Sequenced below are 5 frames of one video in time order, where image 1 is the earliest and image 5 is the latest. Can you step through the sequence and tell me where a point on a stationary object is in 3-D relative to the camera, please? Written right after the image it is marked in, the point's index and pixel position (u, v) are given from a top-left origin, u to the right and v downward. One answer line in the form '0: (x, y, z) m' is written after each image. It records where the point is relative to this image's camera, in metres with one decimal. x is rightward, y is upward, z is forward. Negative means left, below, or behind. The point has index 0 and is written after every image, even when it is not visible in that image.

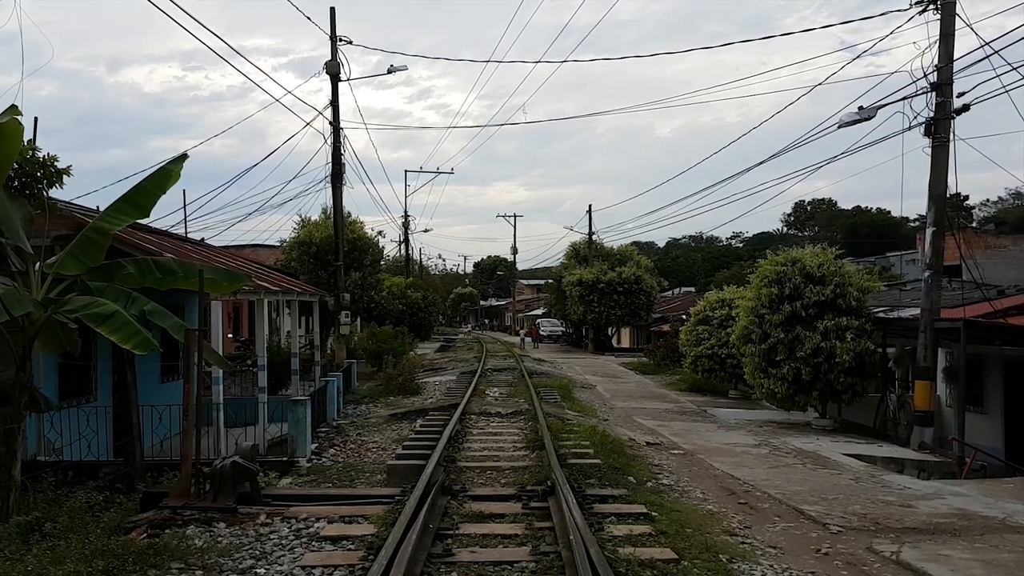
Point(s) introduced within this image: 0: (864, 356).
0: (+5.8, -1.1, +13.8) m
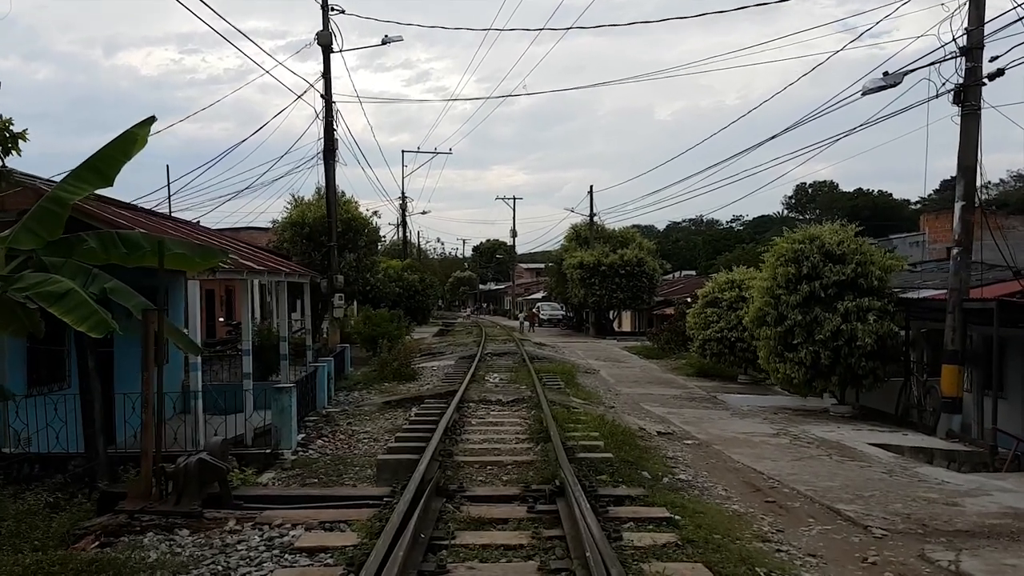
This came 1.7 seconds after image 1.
0: (+5.9, -0.8, +13.0) m
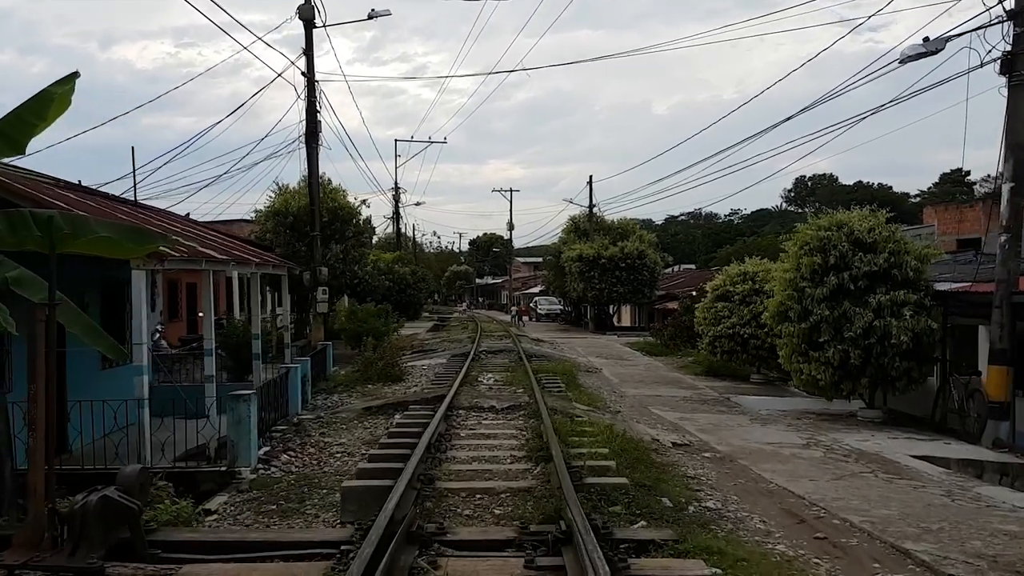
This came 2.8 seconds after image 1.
0: (+5.8, -0.7, +11.7) m
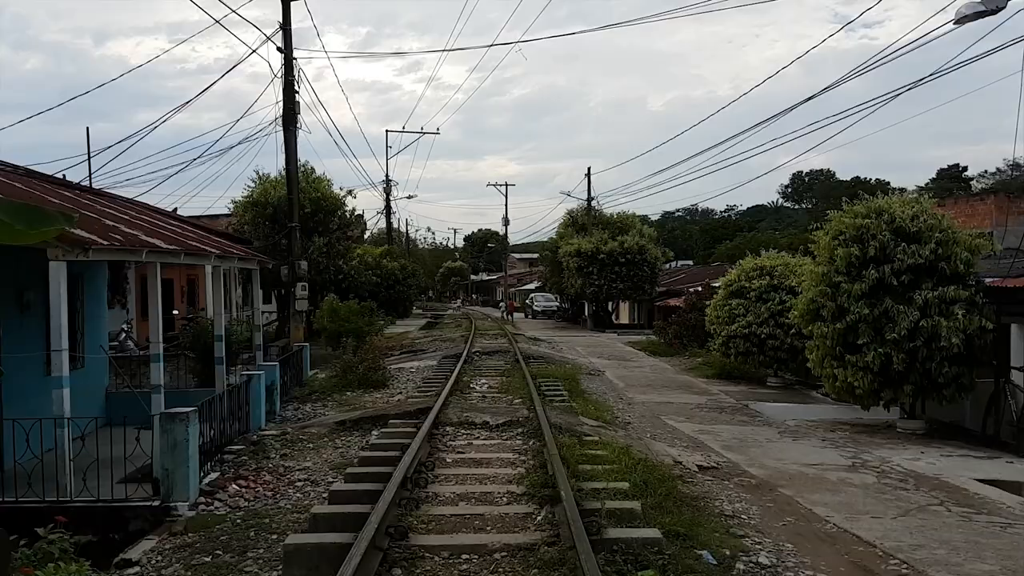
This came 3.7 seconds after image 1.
0: (+5.7, -0.6, +10.2) m
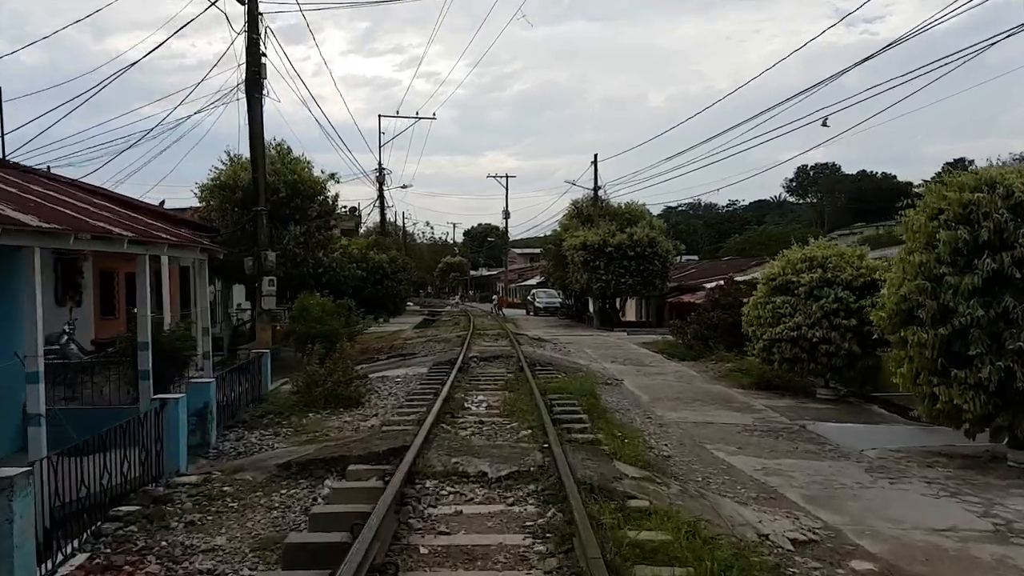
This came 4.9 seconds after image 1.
0: (+5.8, -0.6, +7.7) m
